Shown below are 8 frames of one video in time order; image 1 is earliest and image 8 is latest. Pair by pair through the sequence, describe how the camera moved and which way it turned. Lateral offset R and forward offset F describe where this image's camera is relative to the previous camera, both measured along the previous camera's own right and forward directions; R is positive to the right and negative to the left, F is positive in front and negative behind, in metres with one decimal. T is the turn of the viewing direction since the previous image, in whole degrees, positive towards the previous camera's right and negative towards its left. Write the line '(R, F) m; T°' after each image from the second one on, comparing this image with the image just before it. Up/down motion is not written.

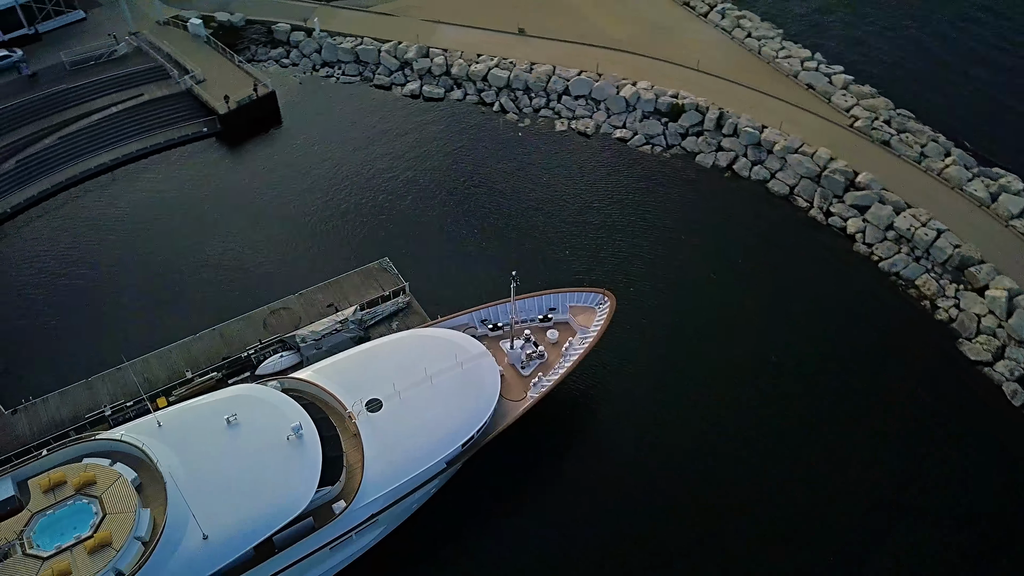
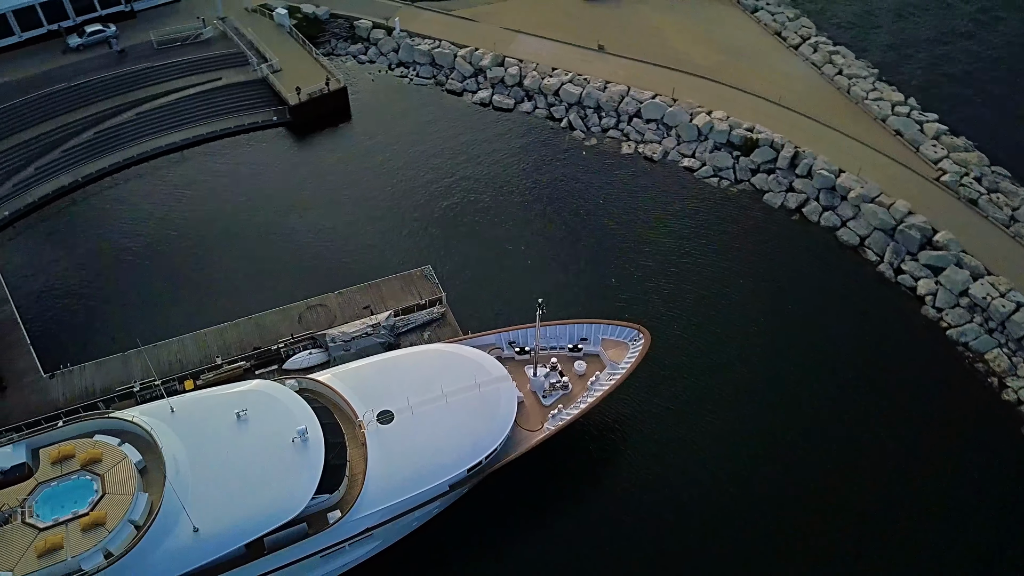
(+2.1, +1.0) m; -6°
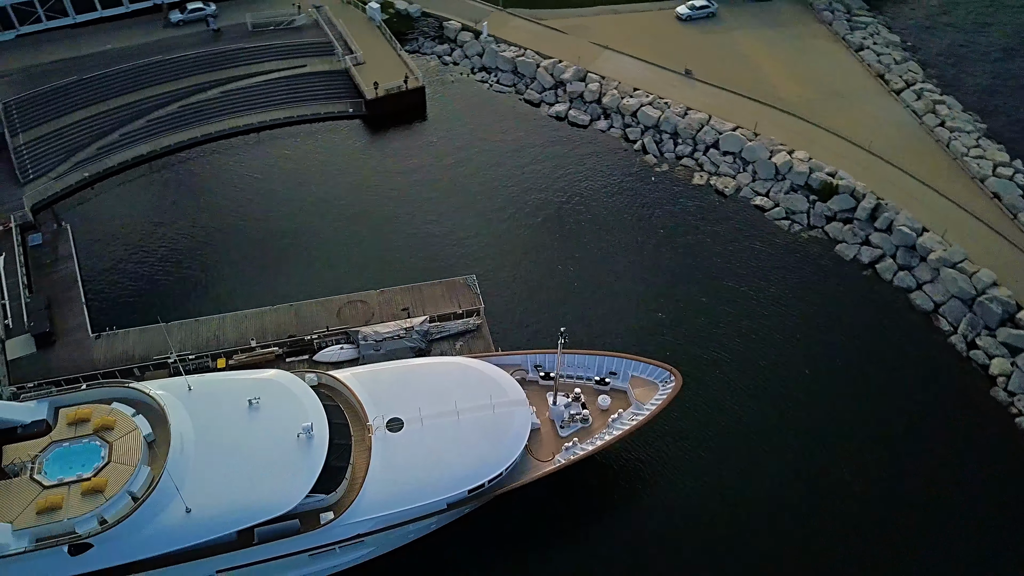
(+2.4, +0.9) m; -6°
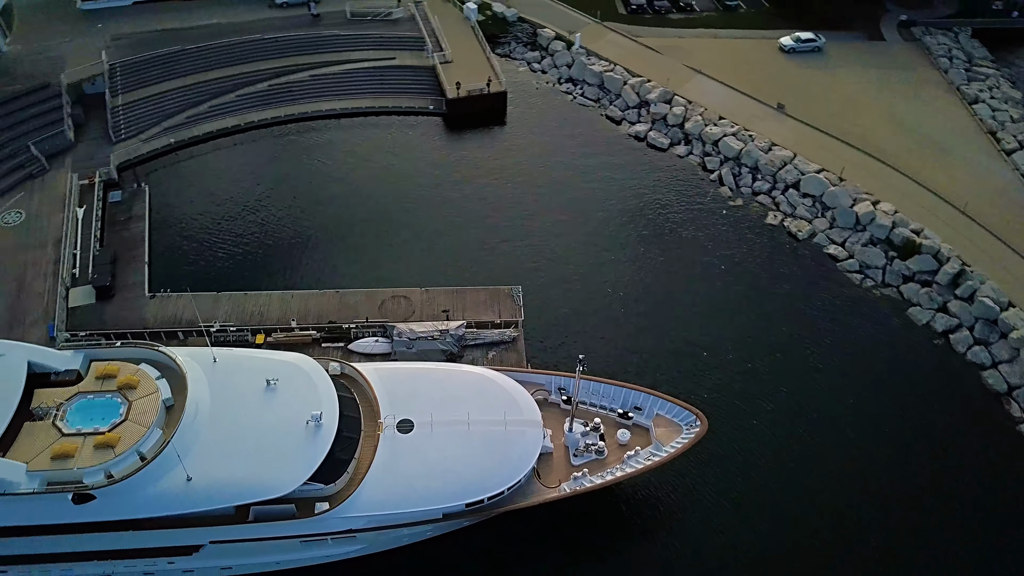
(+2.5, +0.7) m; -7°
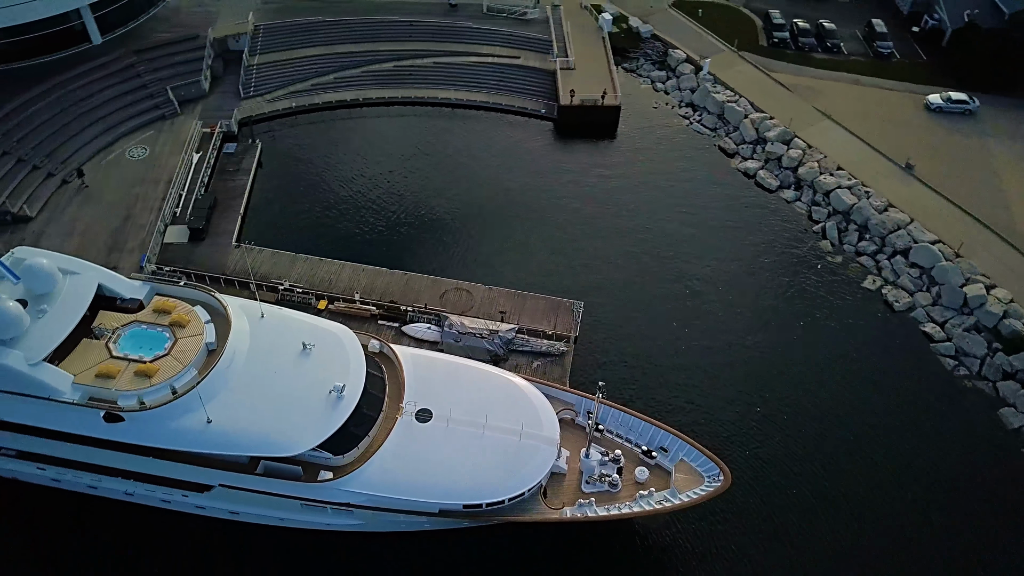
(+3.5, +0.6) m; -9°
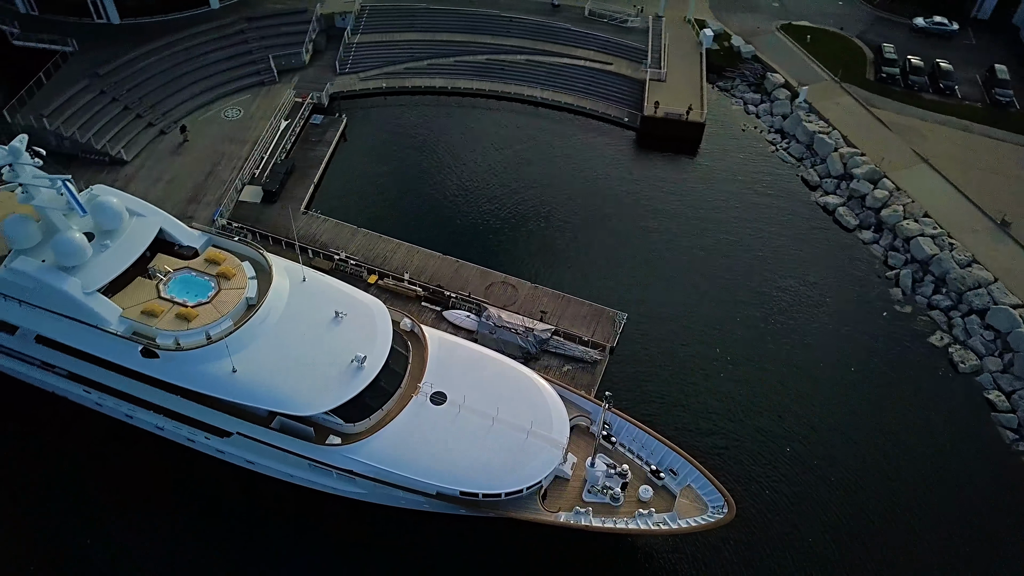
(+2.9, 0.0) m; -7°
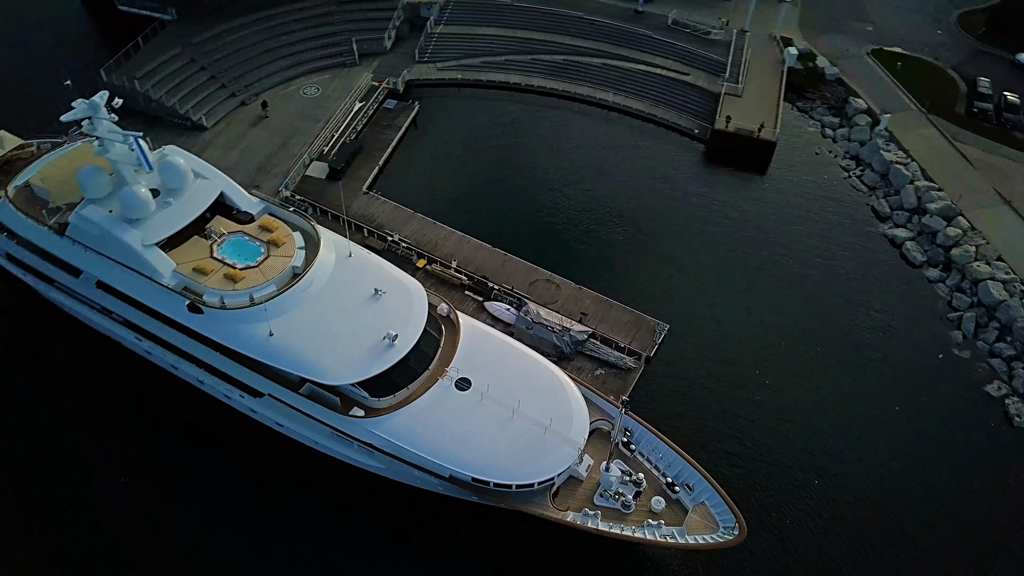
(+1.8, -0.2) m; -5°
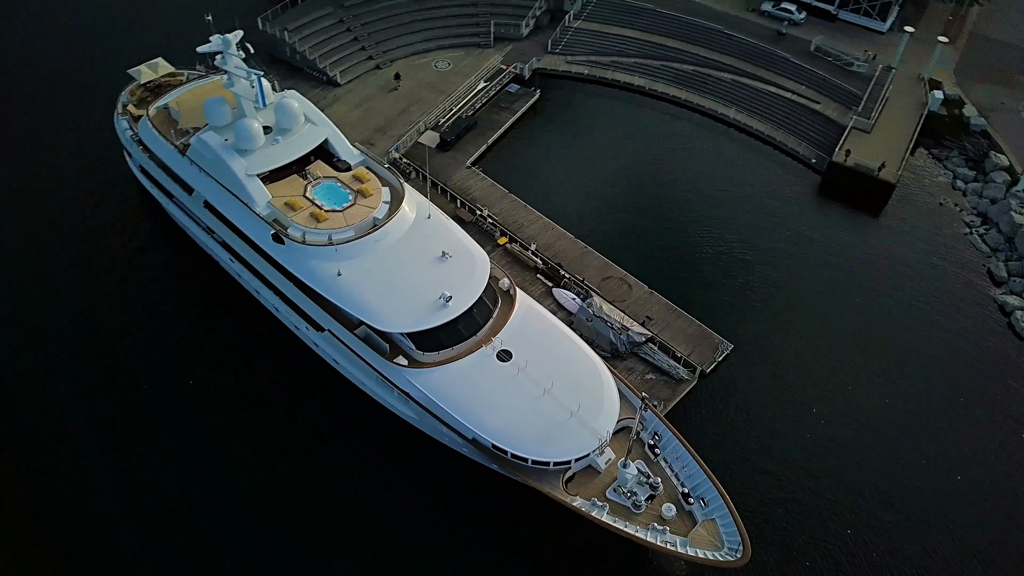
(+3.5, -0.6) m; -10°
